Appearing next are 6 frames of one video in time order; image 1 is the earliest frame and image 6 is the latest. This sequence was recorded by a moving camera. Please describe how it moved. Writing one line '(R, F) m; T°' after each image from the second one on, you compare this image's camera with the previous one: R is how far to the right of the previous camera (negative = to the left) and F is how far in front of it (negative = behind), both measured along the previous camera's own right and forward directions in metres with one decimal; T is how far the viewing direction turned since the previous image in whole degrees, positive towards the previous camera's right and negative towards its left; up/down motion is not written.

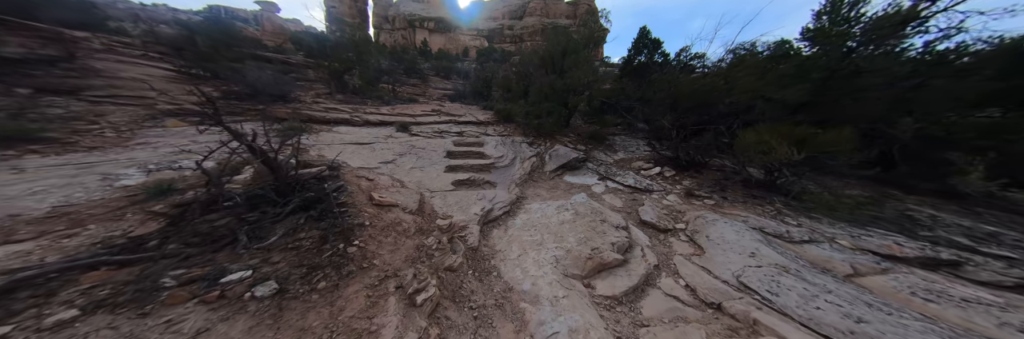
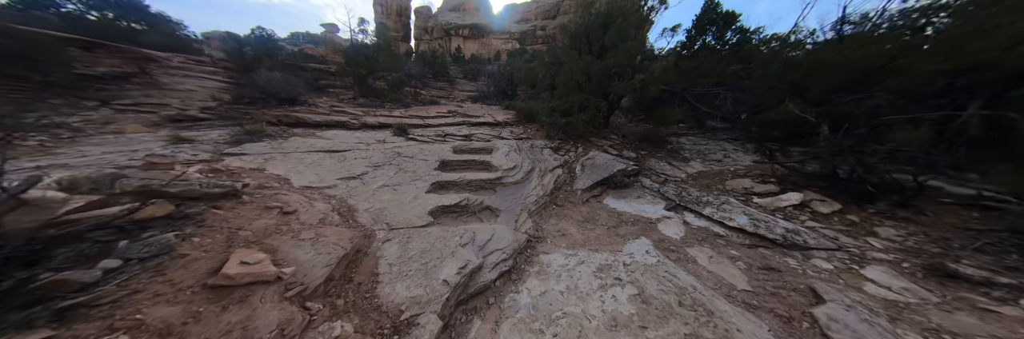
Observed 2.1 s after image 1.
(+0.3, +2.0) m; -8°
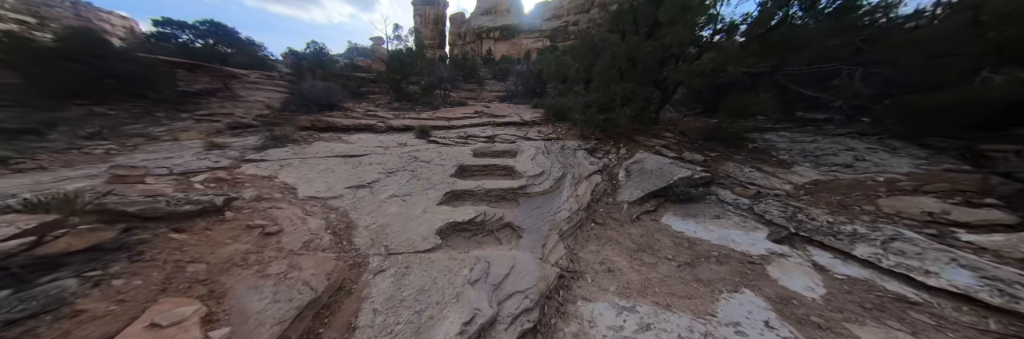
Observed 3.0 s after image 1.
(0.0, +0.8) m; -8°
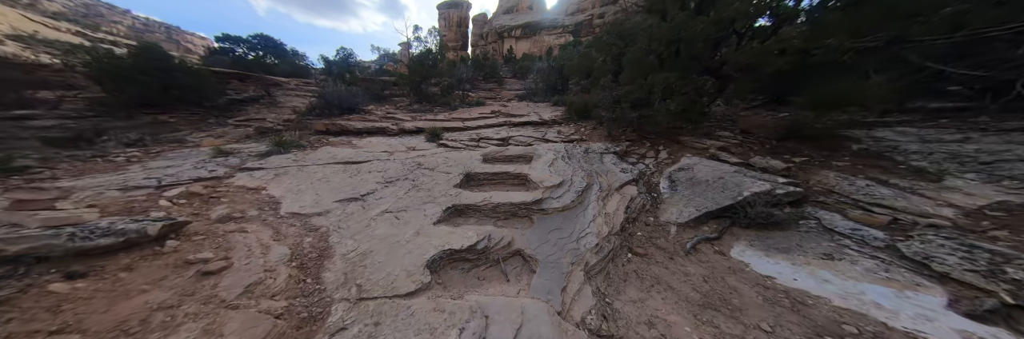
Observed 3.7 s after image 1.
(+0.1, +0.7) m; -6°
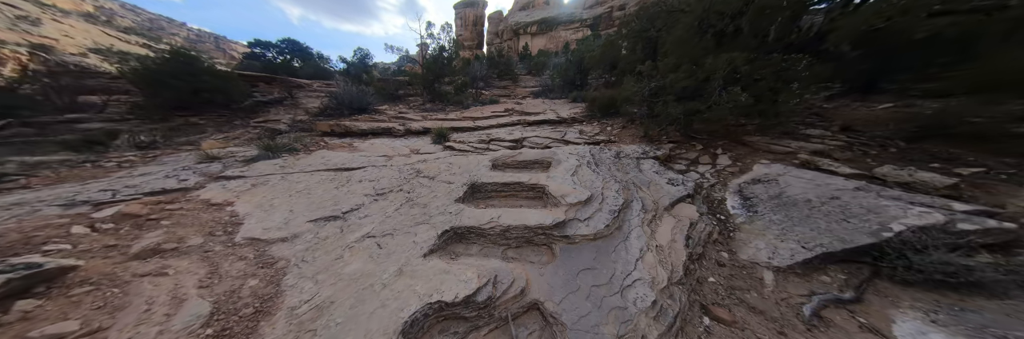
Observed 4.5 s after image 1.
(0.0, +0.8) m; -4°
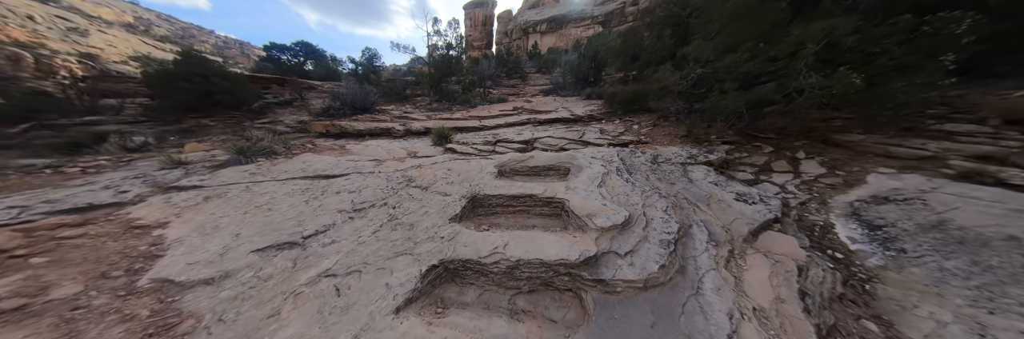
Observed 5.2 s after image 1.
(0.0, +0.8) m; -2°
